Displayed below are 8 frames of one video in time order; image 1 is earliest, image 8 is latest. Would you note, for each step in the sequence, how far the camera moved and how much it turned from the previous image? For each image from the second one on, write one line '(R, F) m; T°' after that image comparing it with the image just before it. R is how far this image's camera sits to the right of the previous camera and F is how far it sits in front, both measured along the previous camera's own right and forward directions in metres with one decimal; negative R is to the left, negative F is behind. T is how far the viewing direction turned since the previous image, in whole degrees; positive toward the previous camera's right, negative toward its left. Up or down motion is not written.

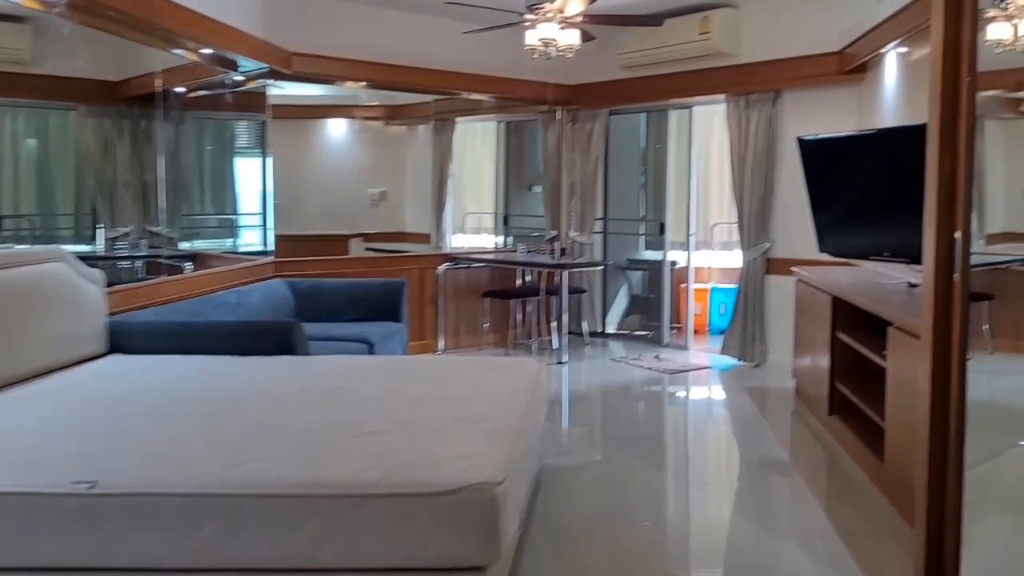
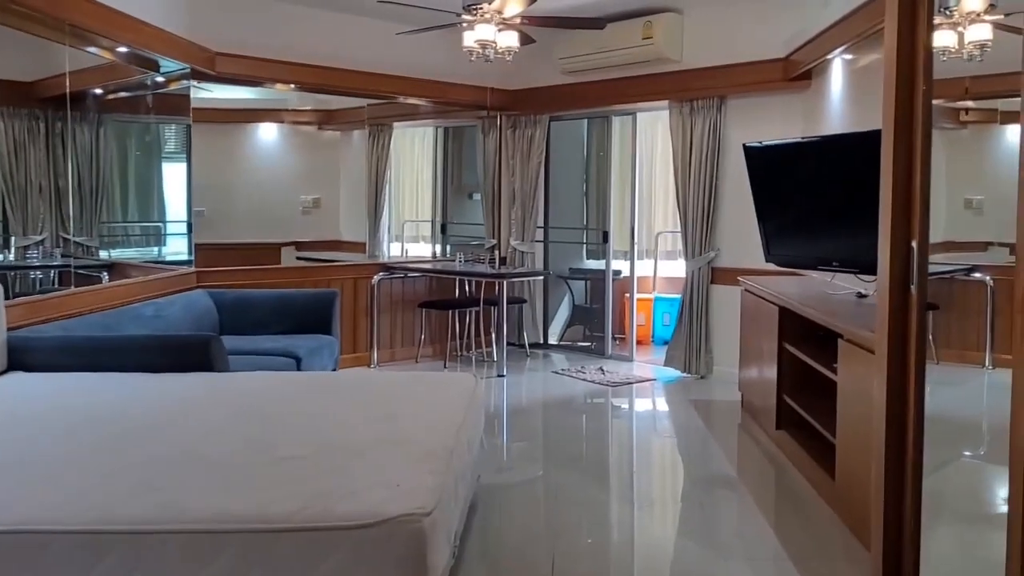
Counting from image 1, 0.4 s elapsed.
(0.0, +0.2) m; +2°
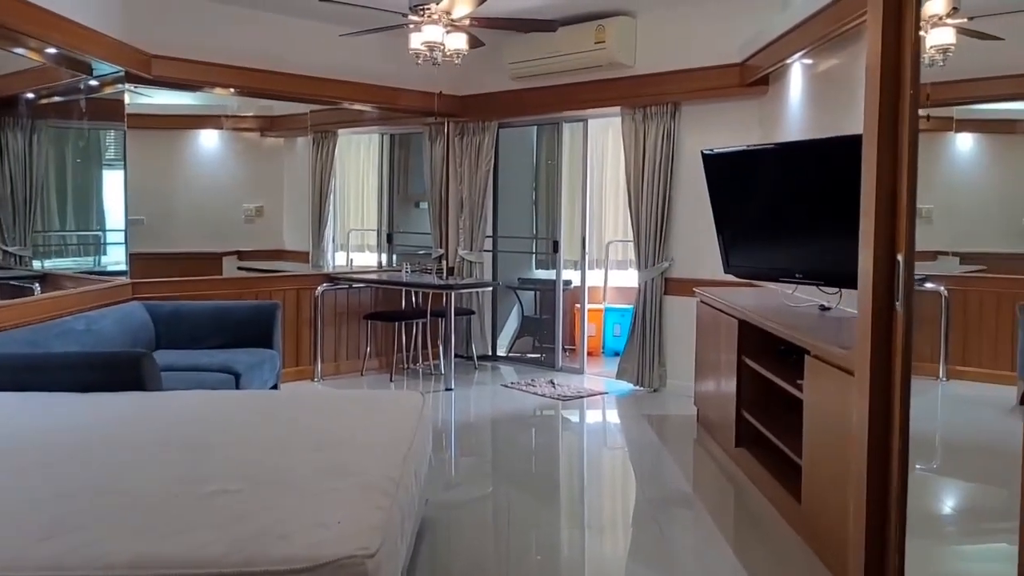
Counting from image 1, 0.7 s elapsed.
(0.0, +0.2) m; +2°
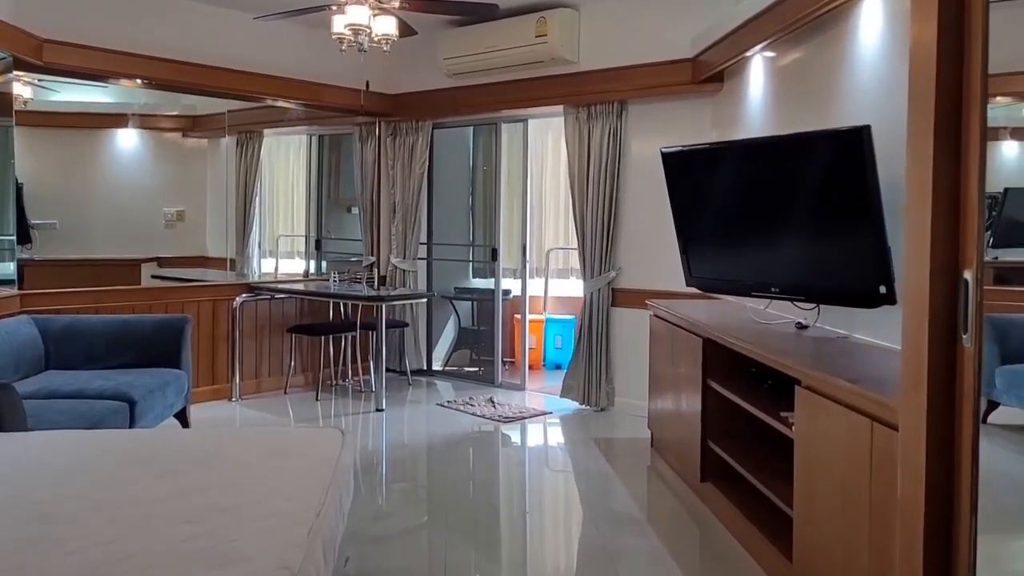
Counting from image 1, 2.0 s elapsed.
(0.0, +0.4) m; +3°
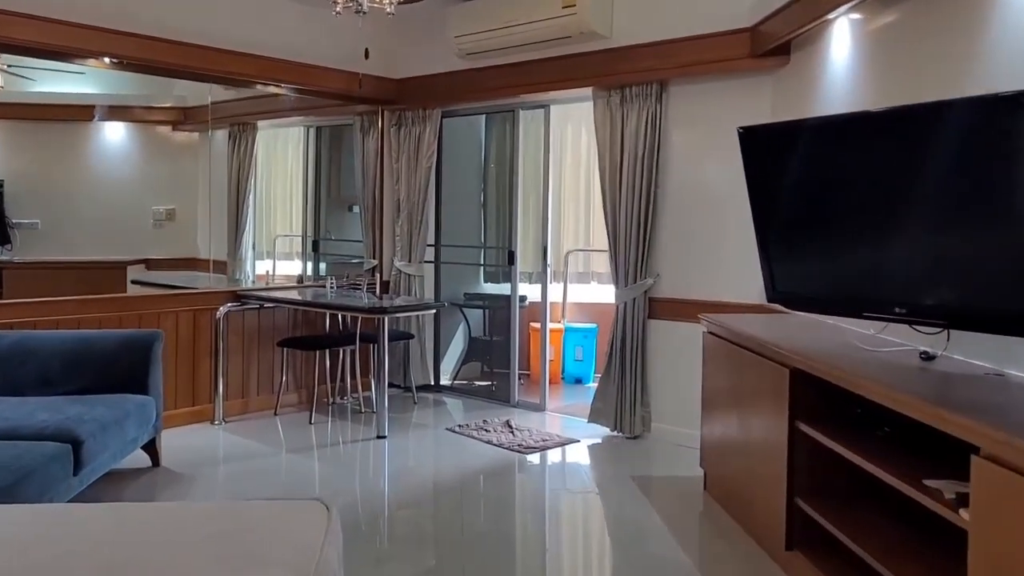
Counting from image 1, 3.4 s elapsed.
(-0.1, +0.7) m; 0°
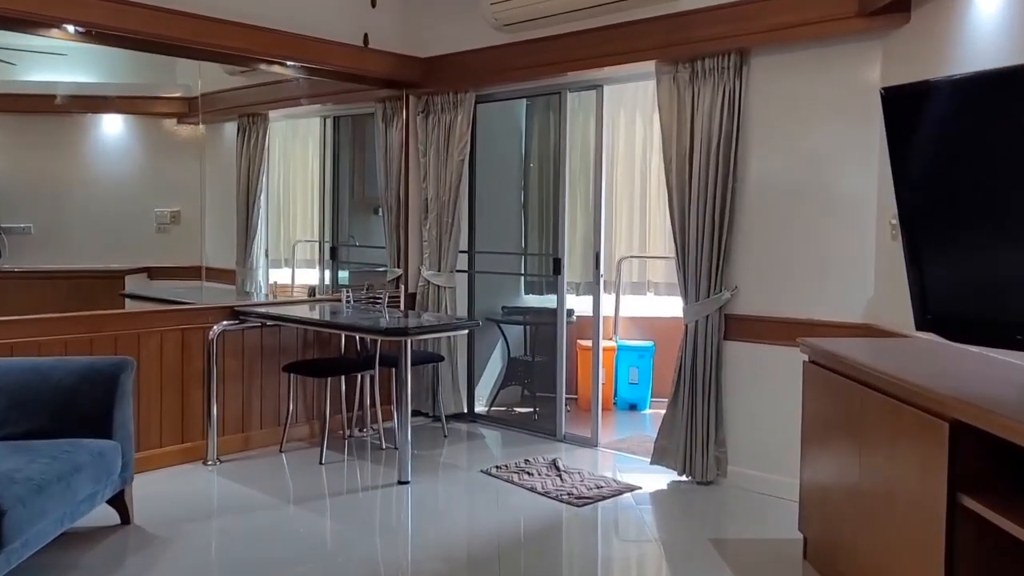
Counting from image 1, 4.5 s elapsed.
(0.0, +0.8) m; -2°
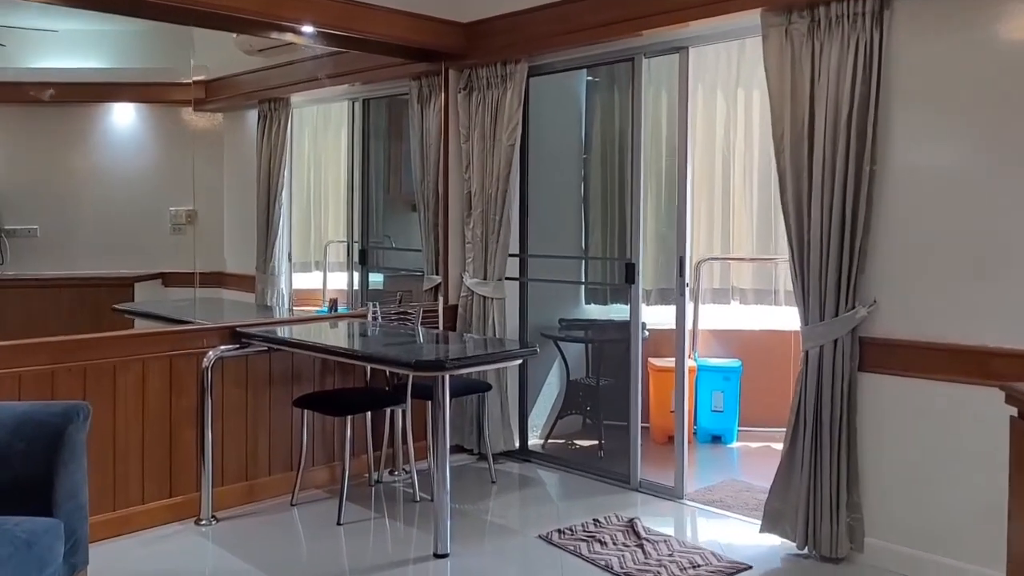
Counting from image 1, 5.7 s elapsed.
(0.0, +0.9) m; -2°
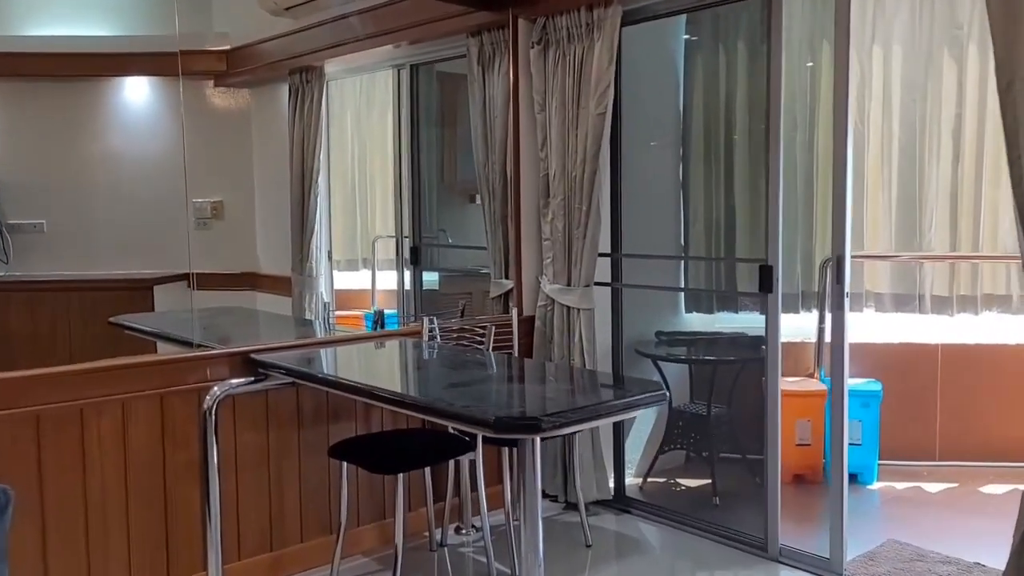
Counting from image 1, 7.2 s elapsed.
(-0.1, +0.9) m; -2°
